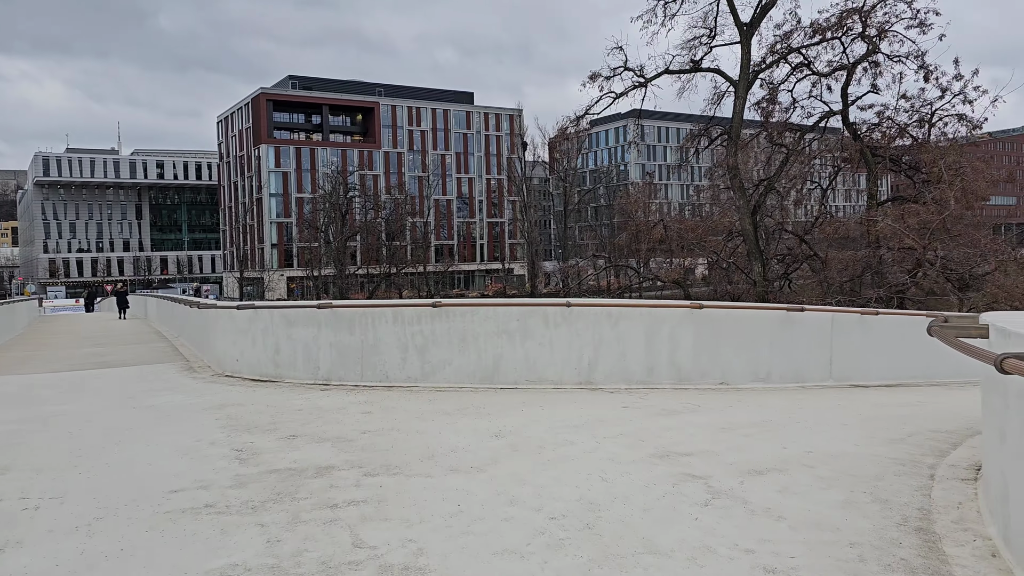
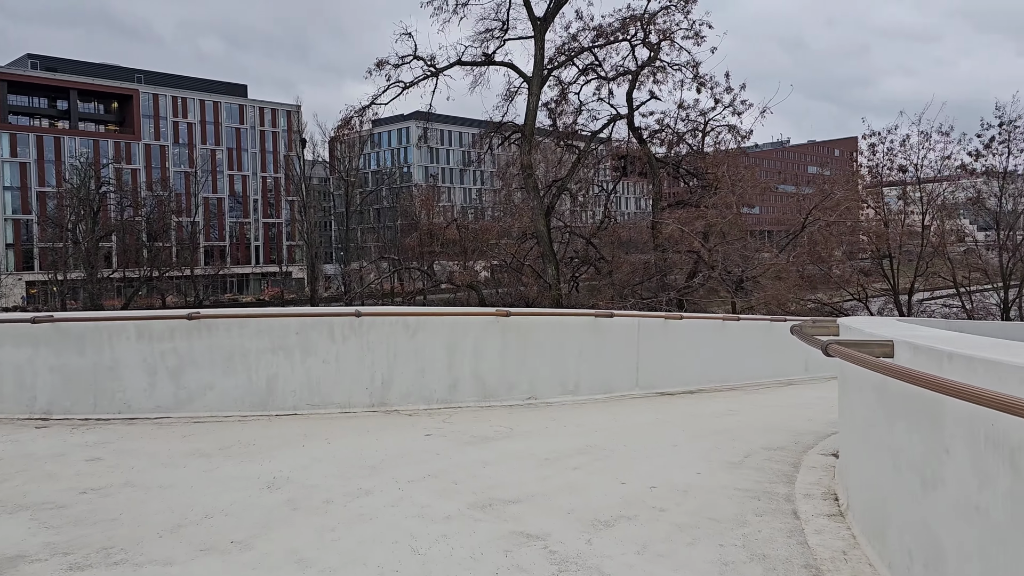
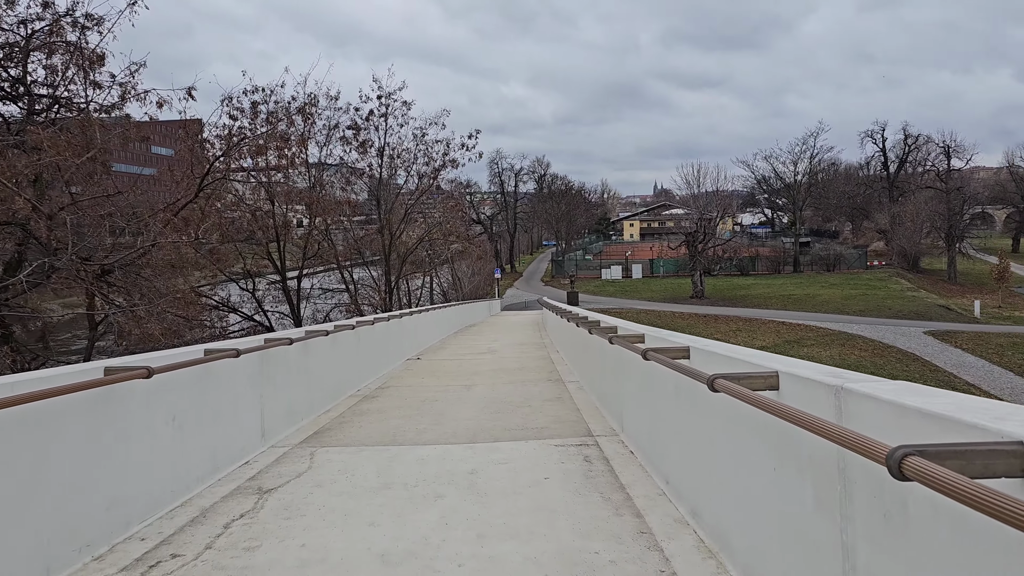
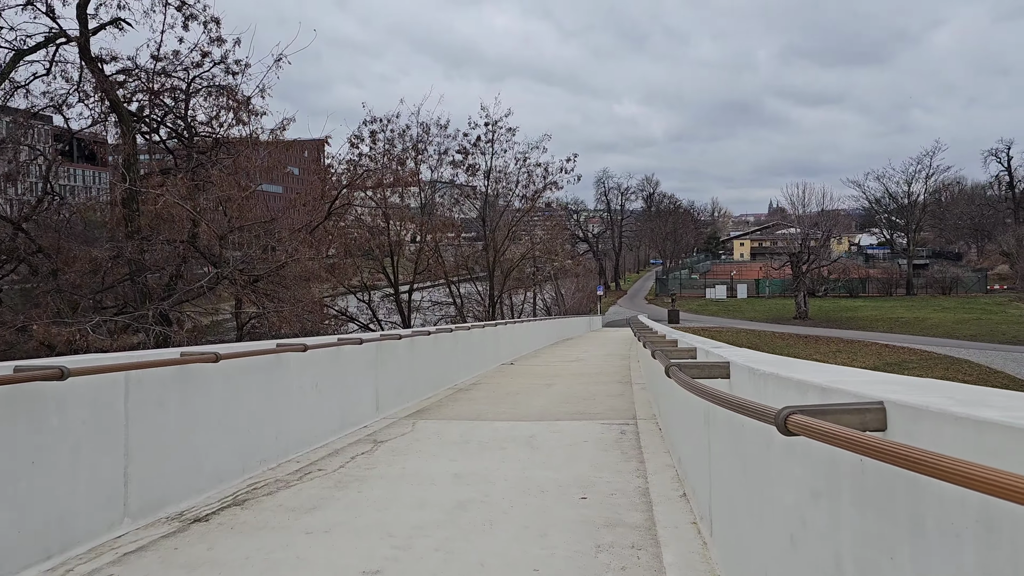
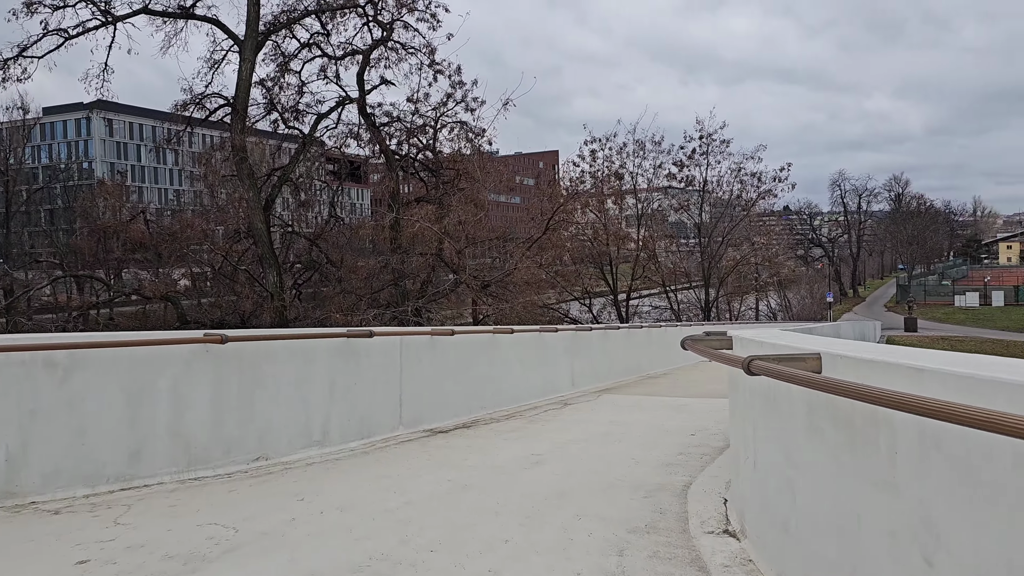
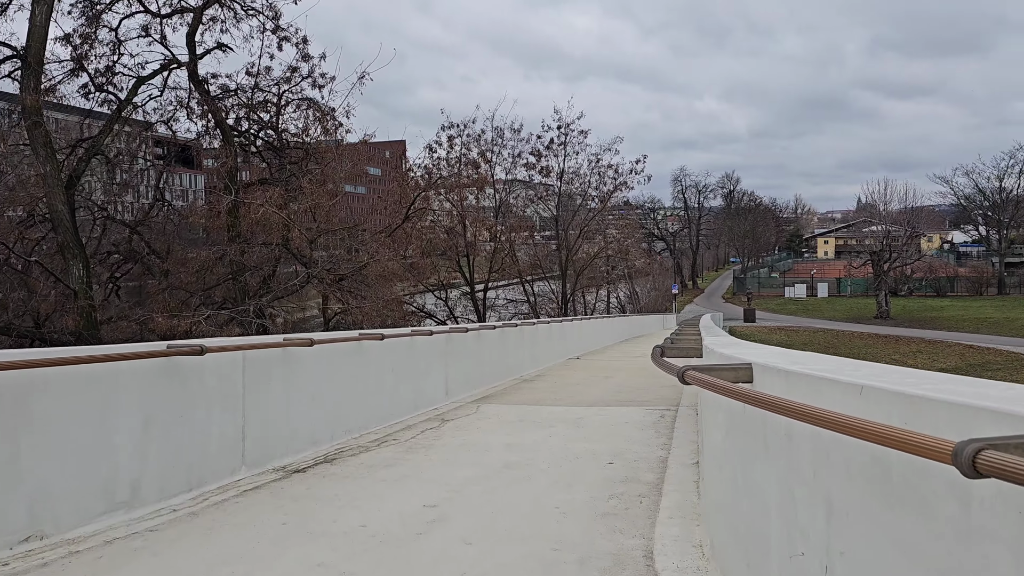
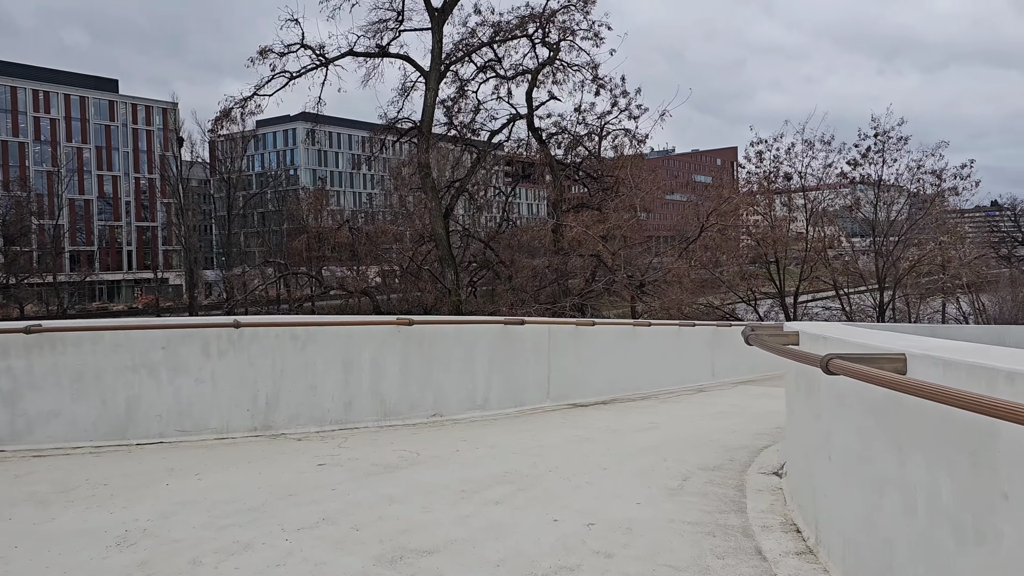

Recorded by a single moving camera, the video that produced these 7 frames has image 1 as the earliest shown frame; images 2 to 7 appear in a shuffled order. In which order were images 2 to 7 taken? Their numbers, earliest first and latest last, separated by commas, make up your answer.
2, 7, 5, 6, 4, 3
